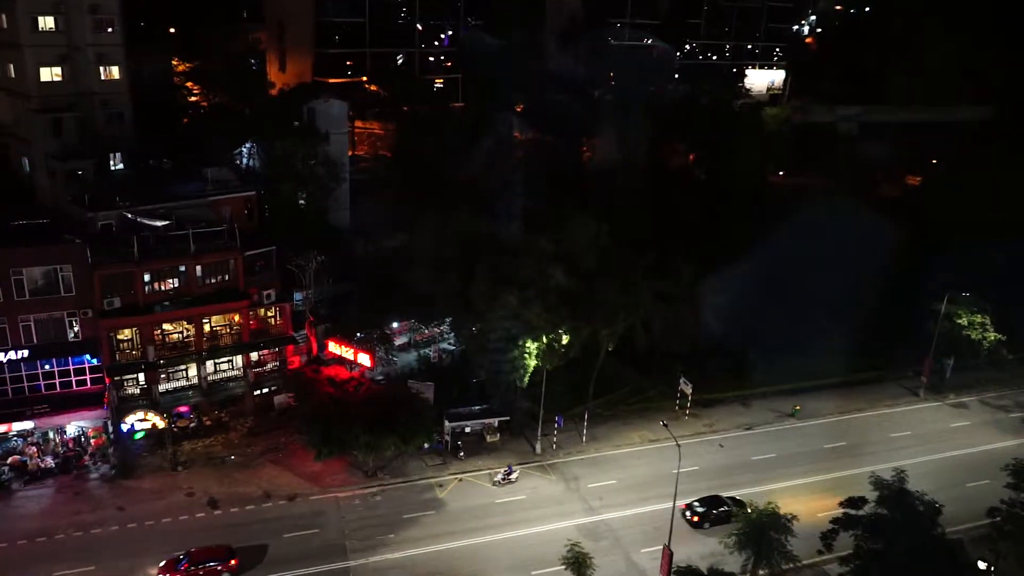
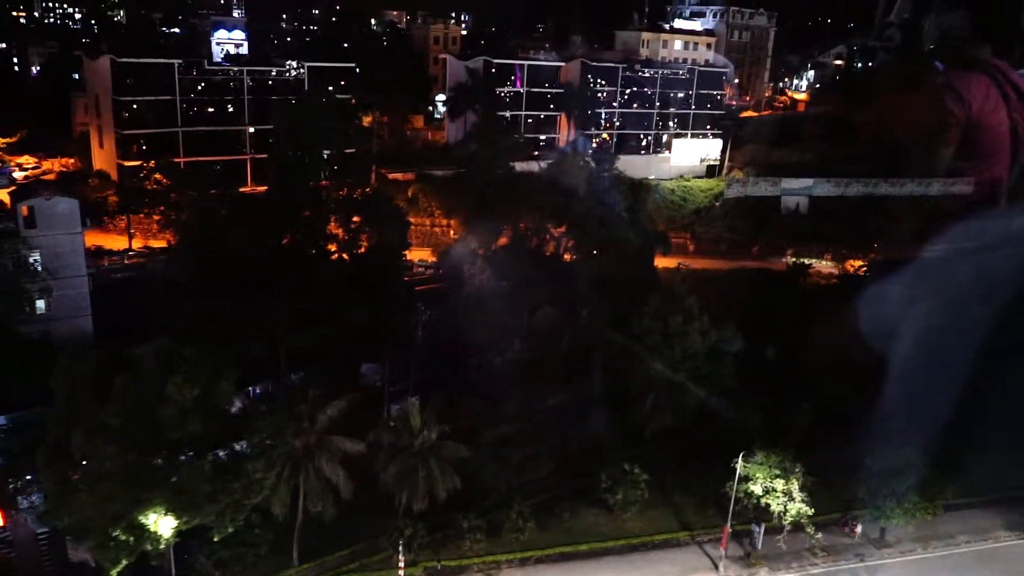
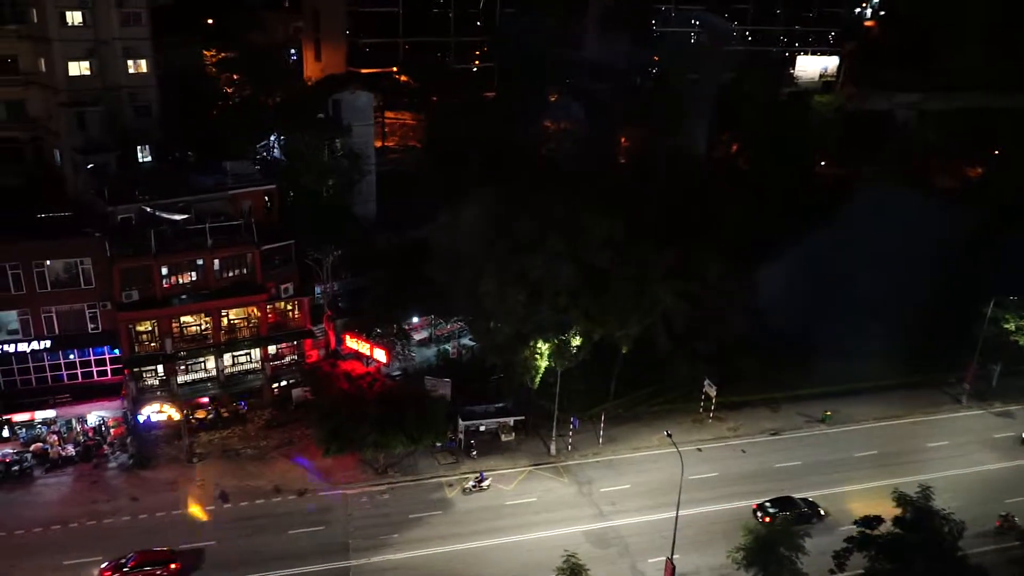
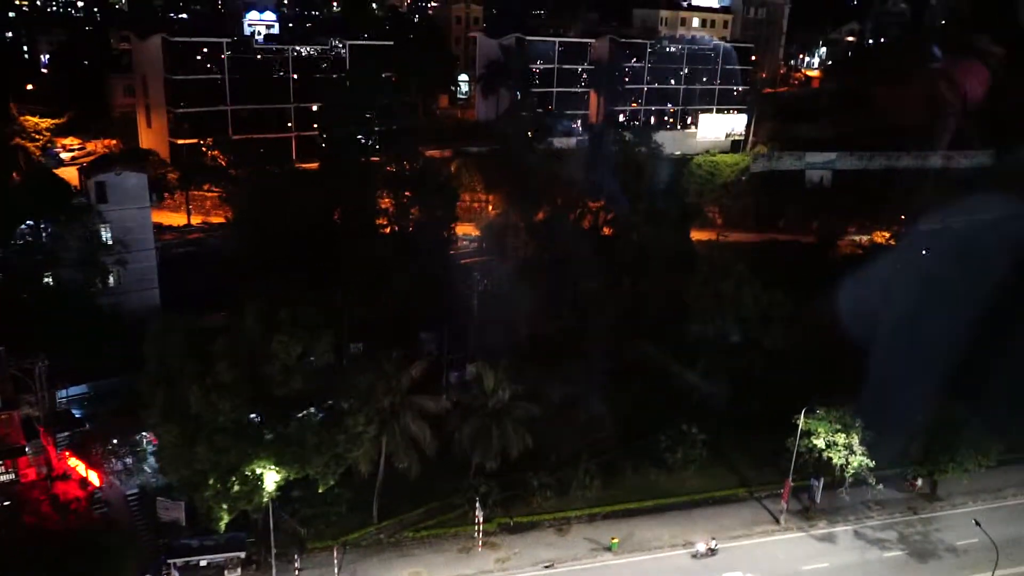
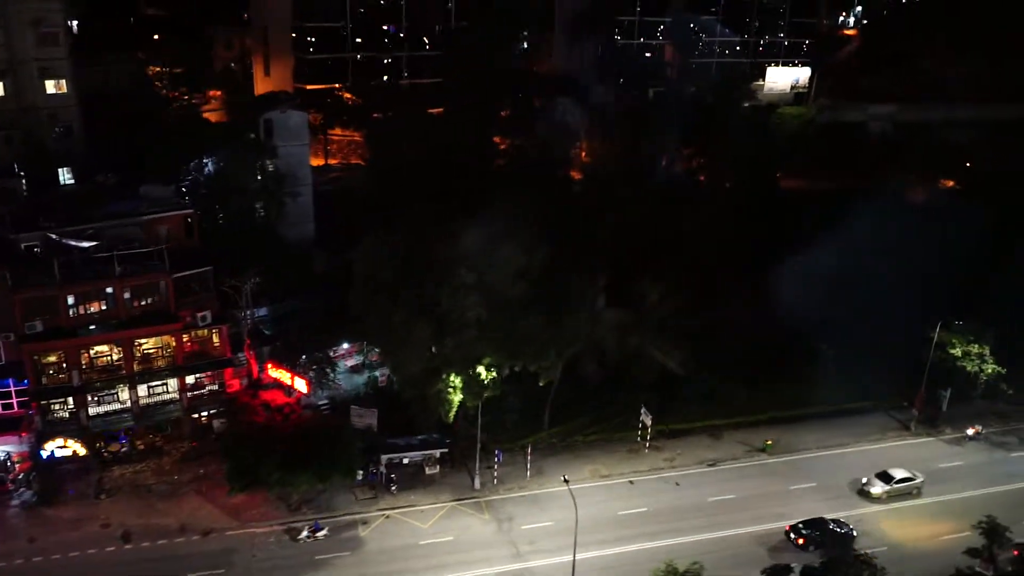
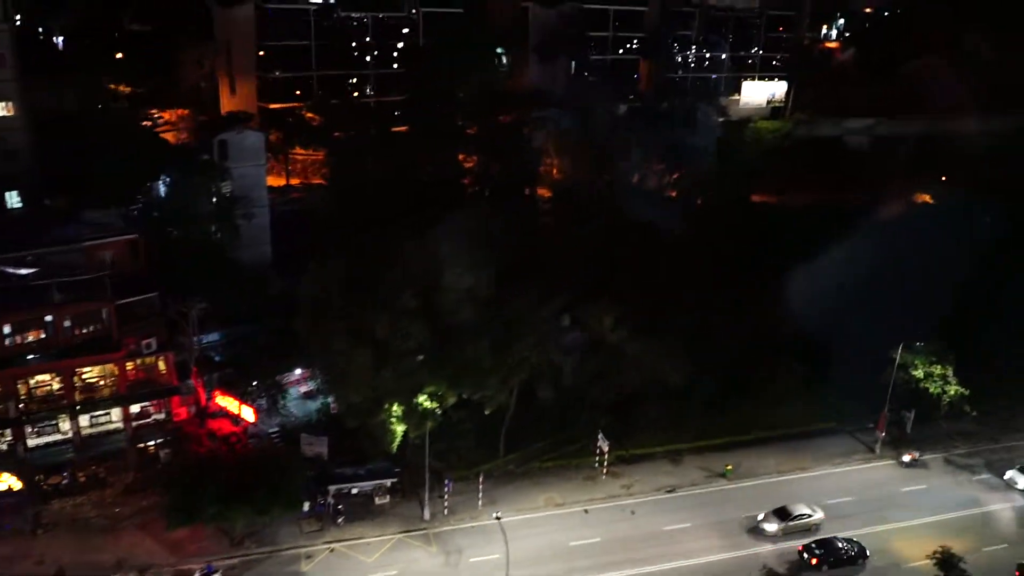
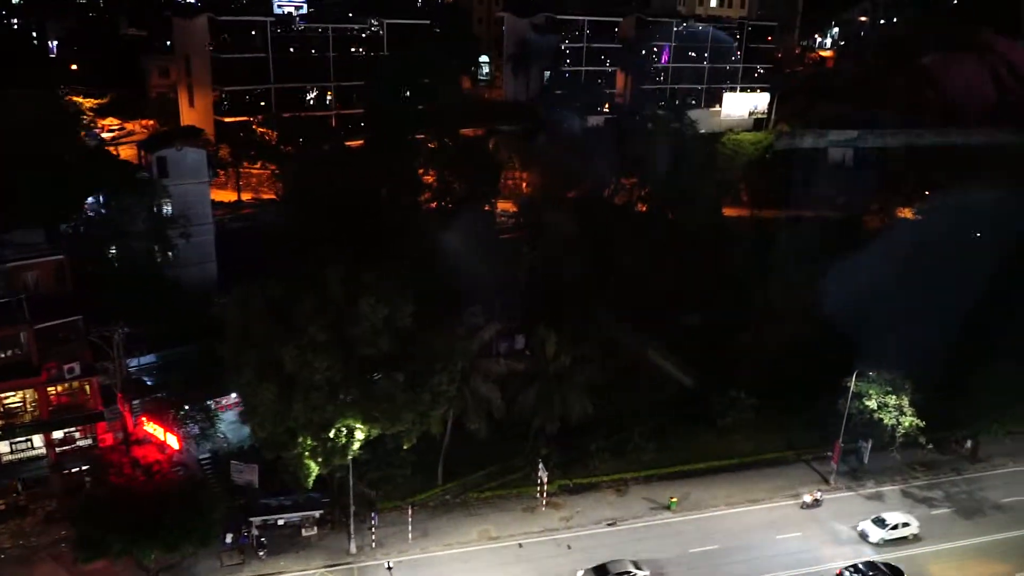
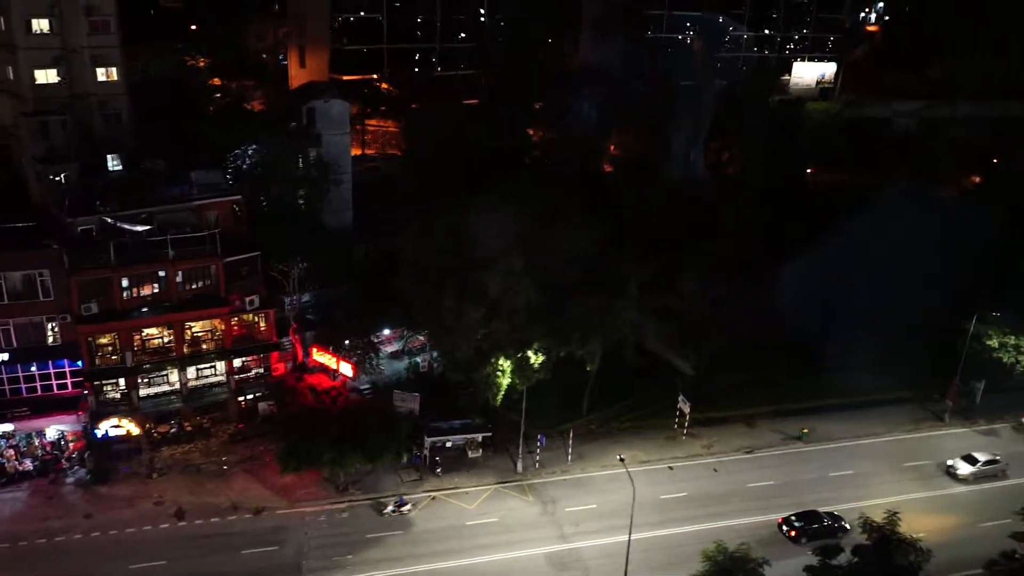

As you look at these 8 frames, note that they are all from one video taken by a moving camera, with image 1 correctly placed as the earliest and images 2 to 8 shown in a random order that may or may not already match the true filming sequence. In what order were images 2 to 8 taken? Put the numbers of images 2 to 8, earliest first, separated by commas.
3, 8, 5, 6, 7, 4, 2
